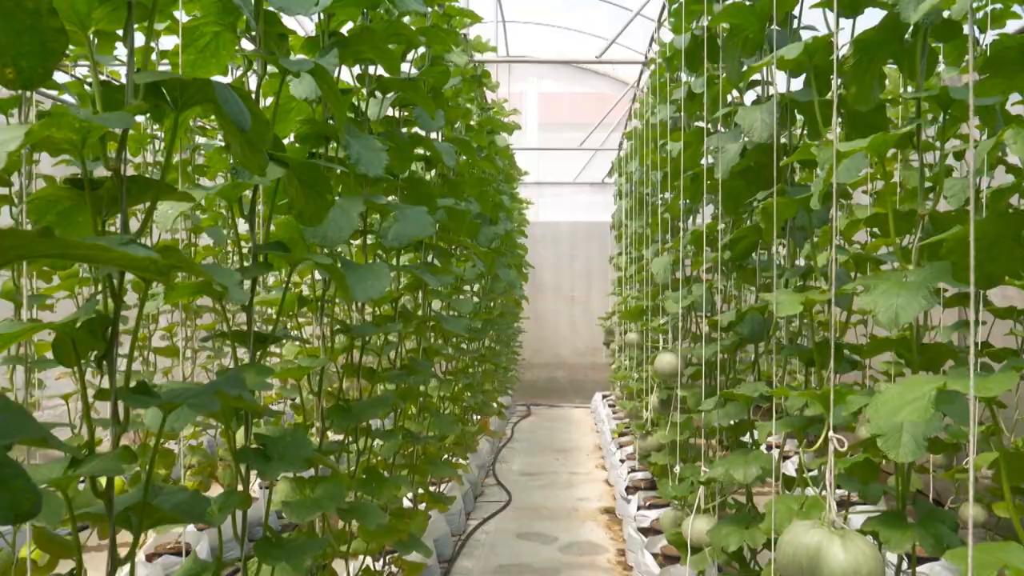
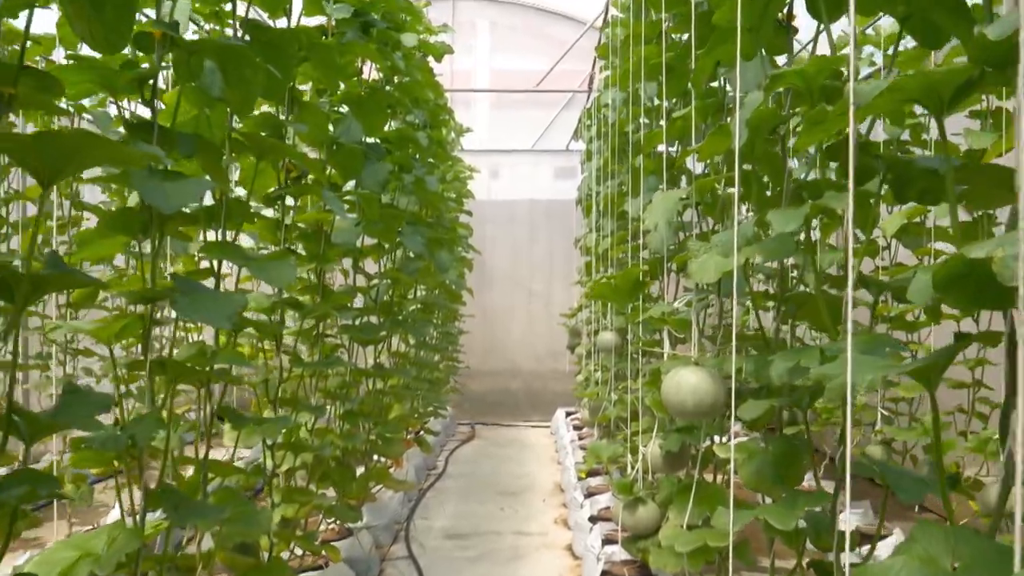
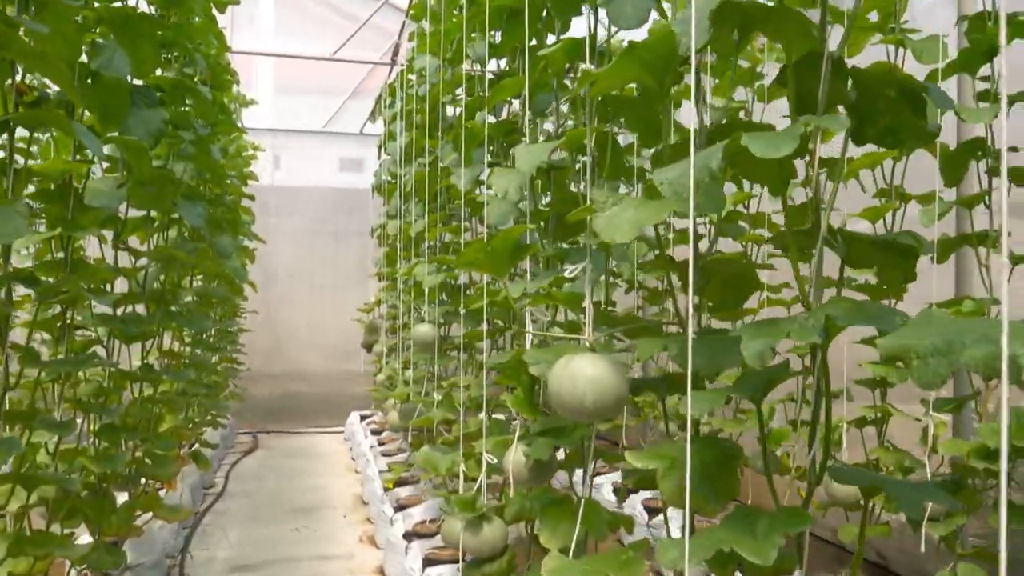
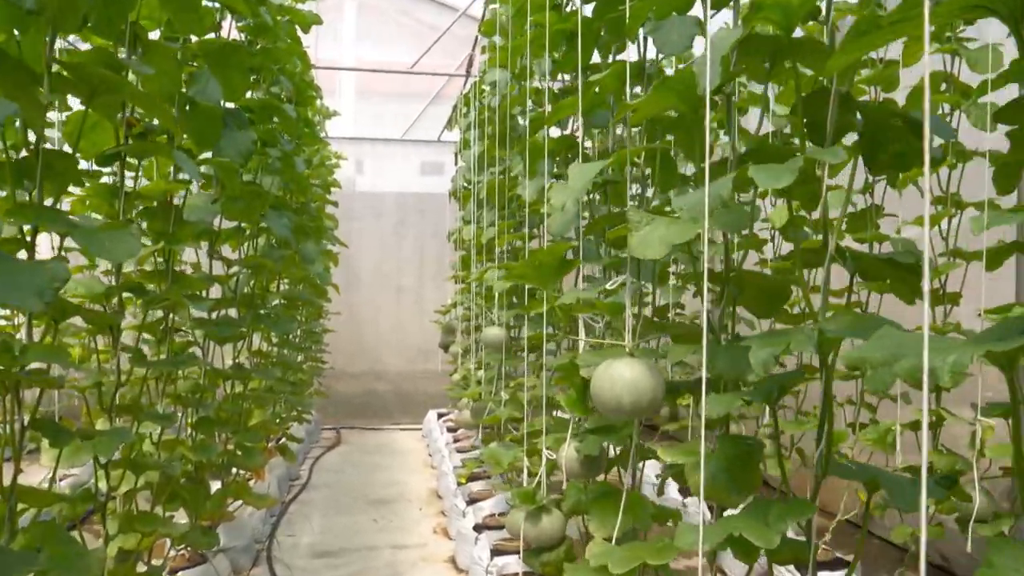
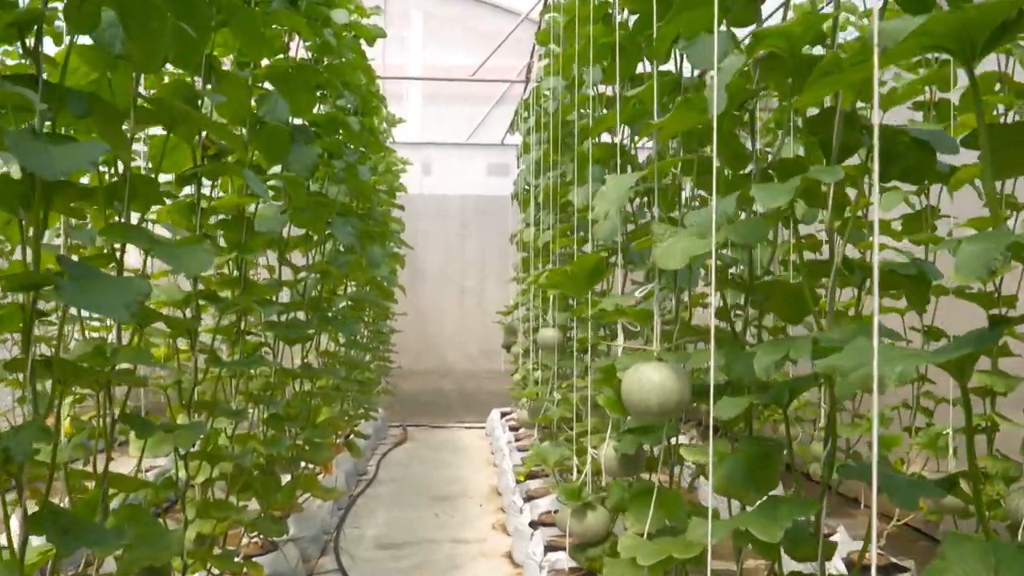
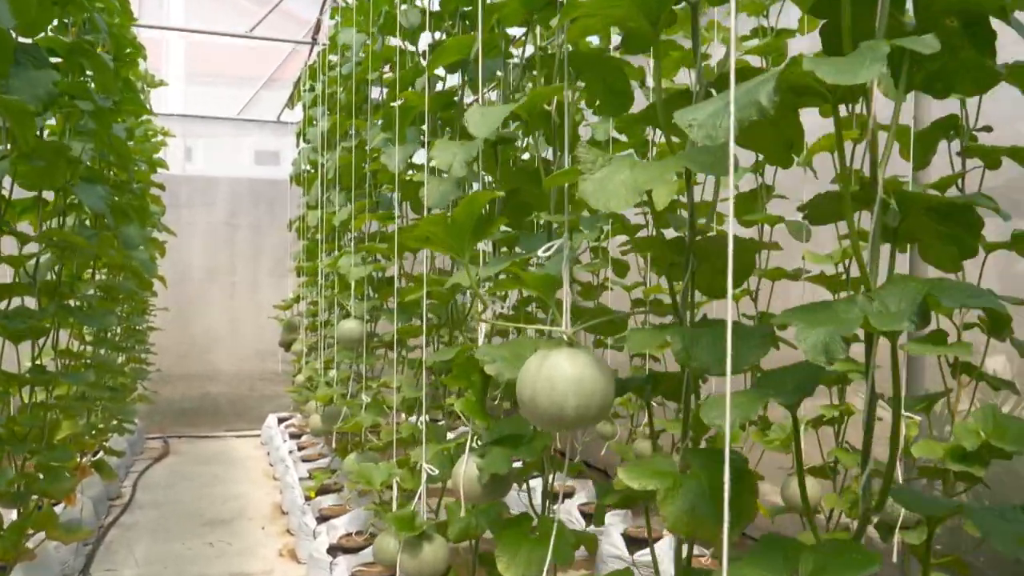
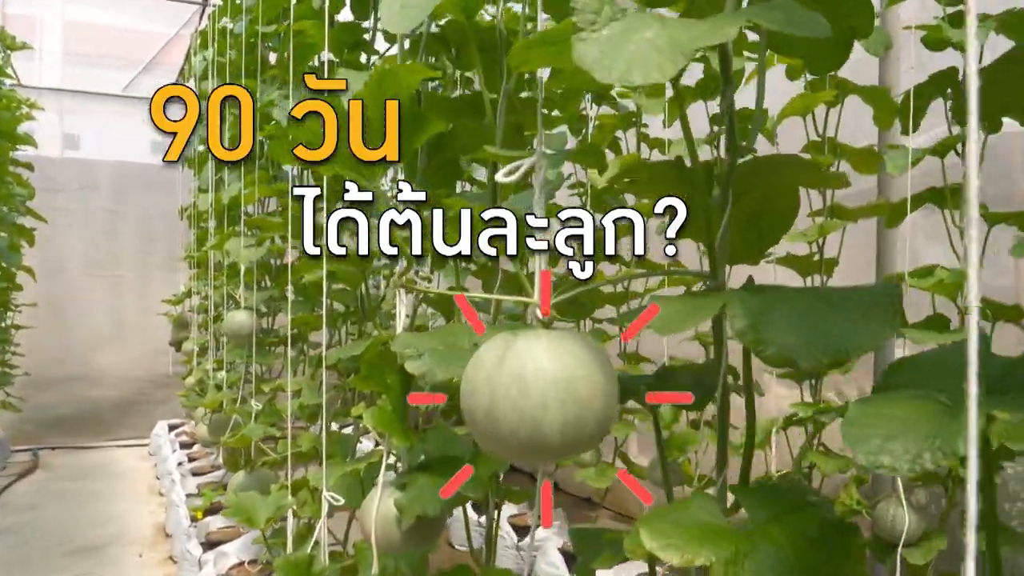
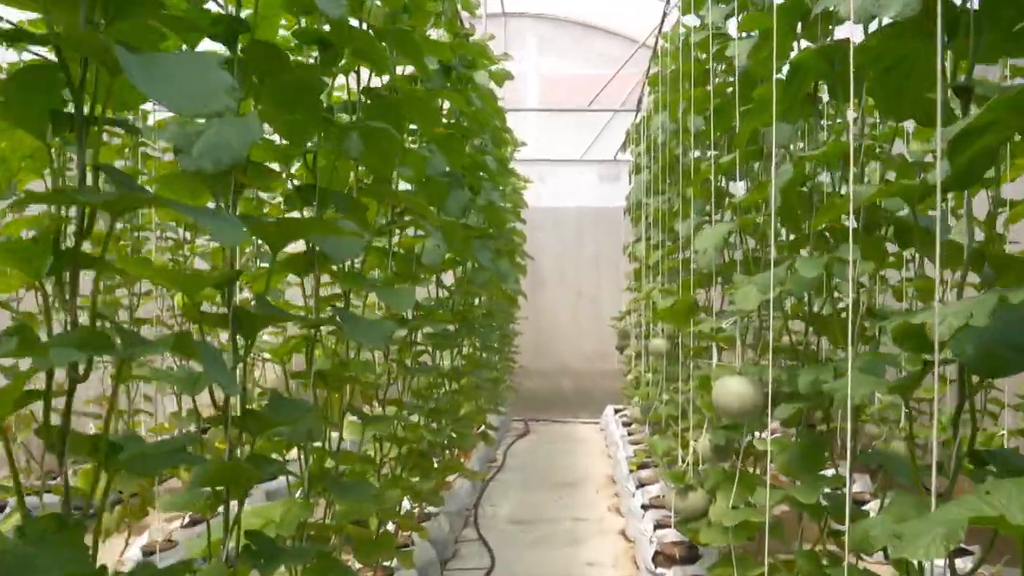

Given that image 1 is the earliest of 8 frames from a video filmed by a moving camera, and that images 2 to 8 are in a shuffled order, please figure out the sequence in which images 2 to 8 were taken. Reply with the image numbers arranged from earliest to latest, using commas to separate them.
8, 2, 5, 4, 3, 6, 7
